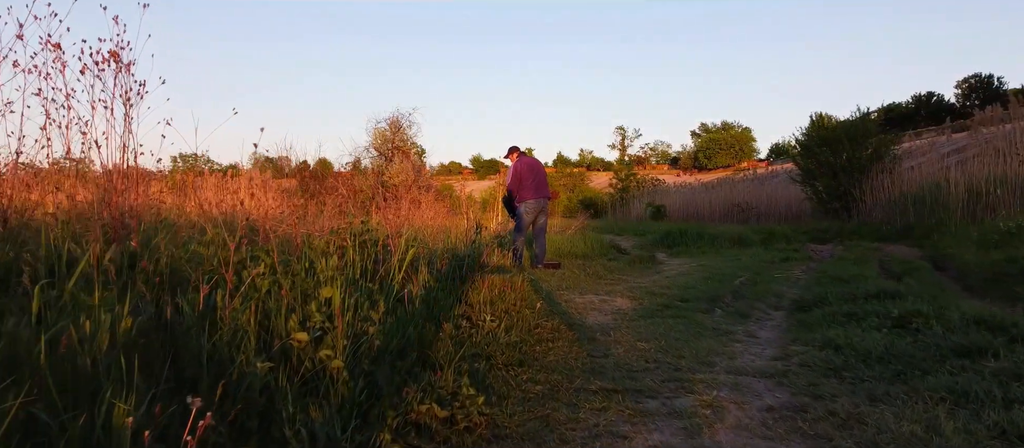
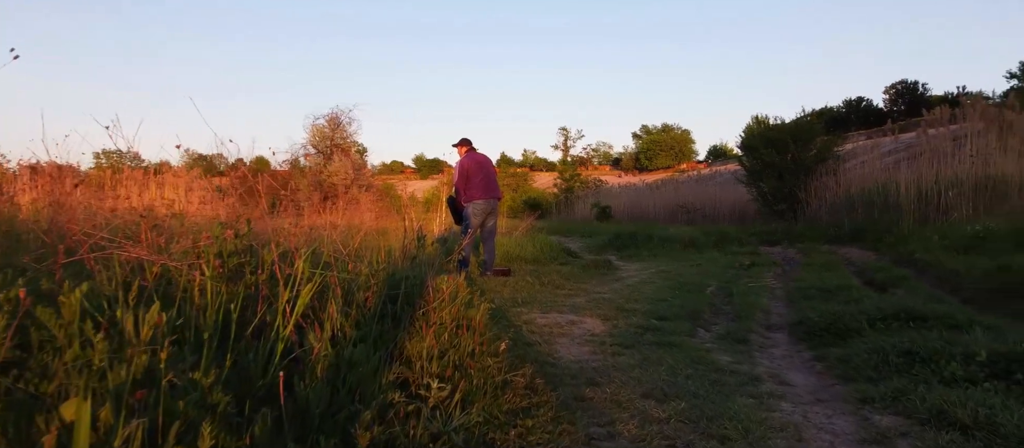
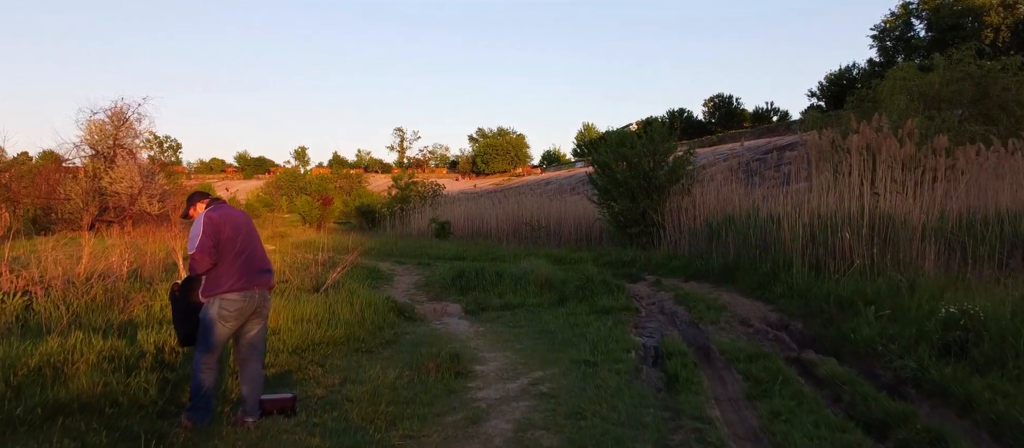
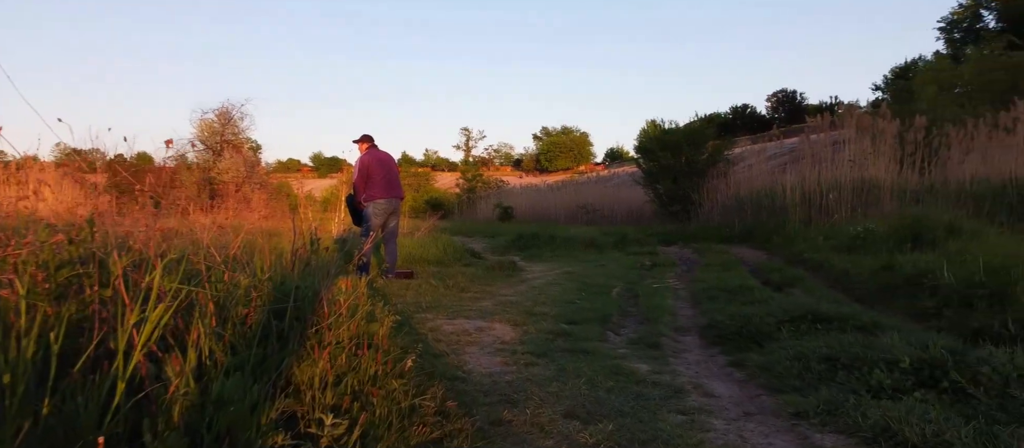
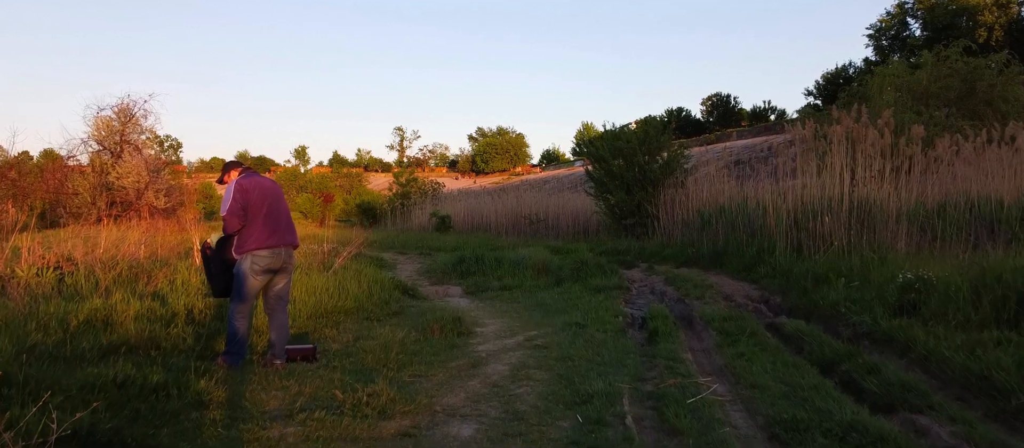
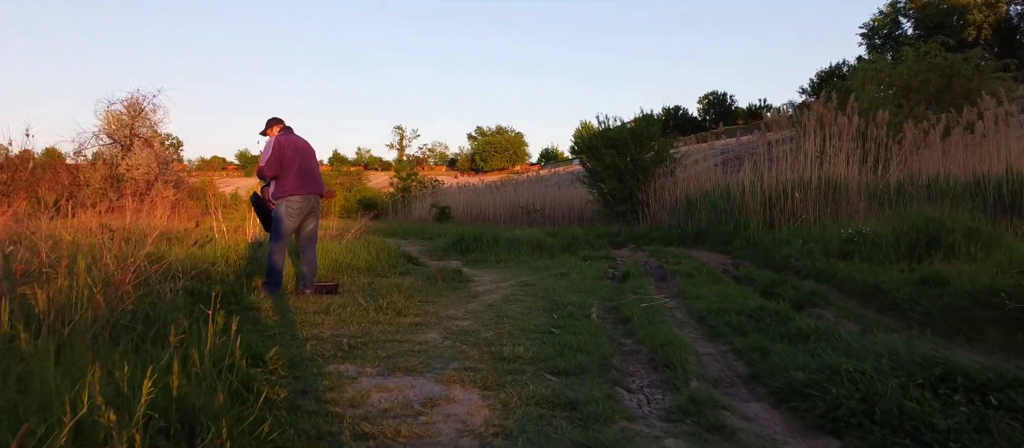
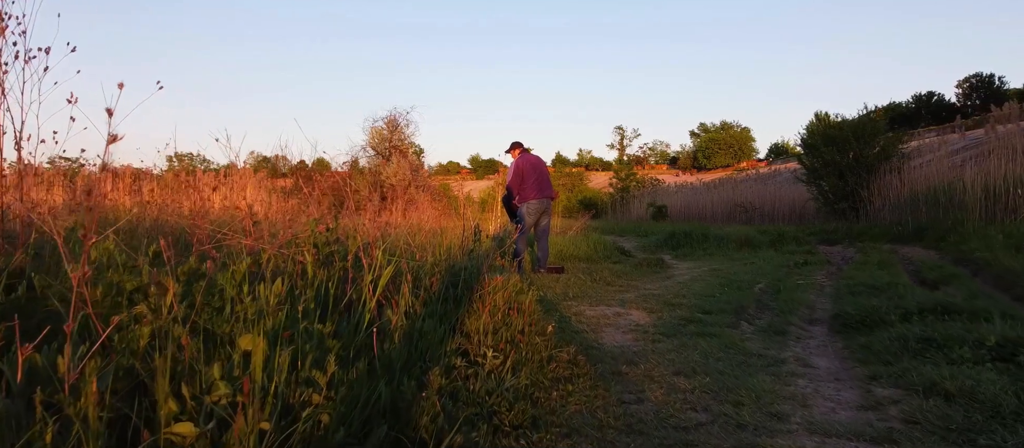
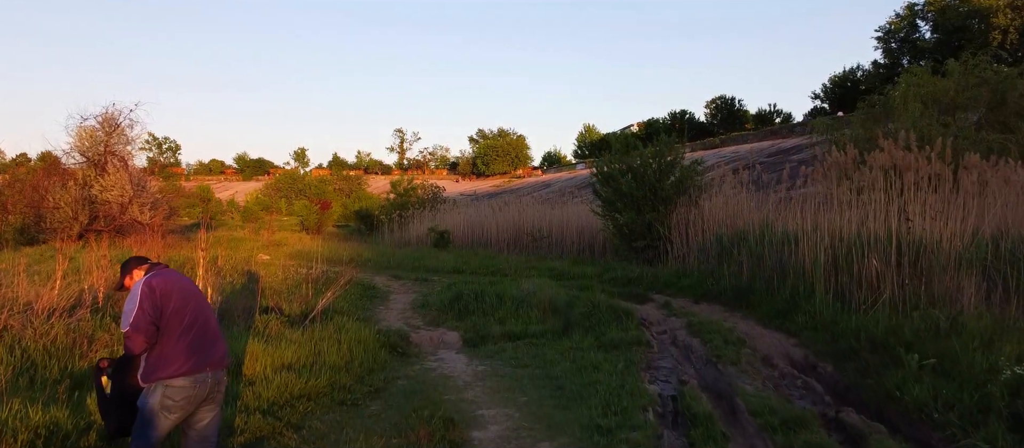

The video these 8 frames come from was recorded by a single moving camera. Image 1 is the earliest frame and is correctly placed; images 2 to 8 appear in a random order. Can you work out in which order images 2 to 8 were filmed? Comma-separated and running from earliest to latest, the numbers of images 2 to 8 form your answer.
7, 2, 4, 6, 5, 3, 8
